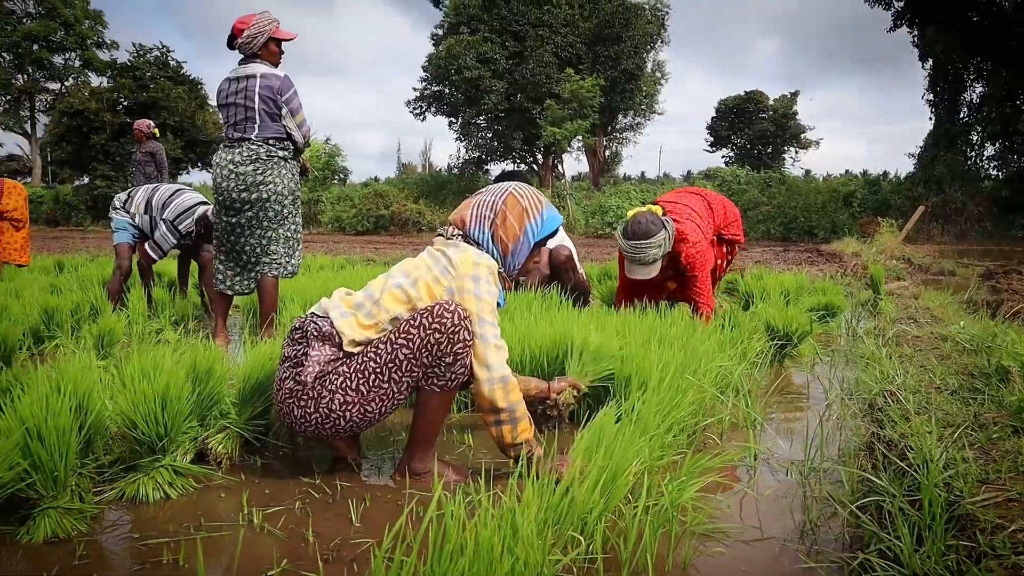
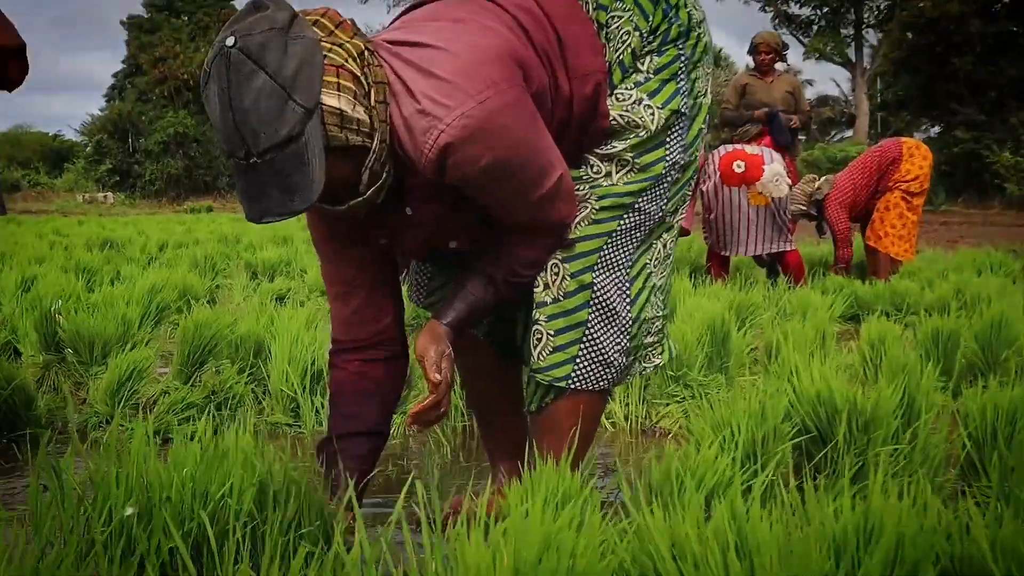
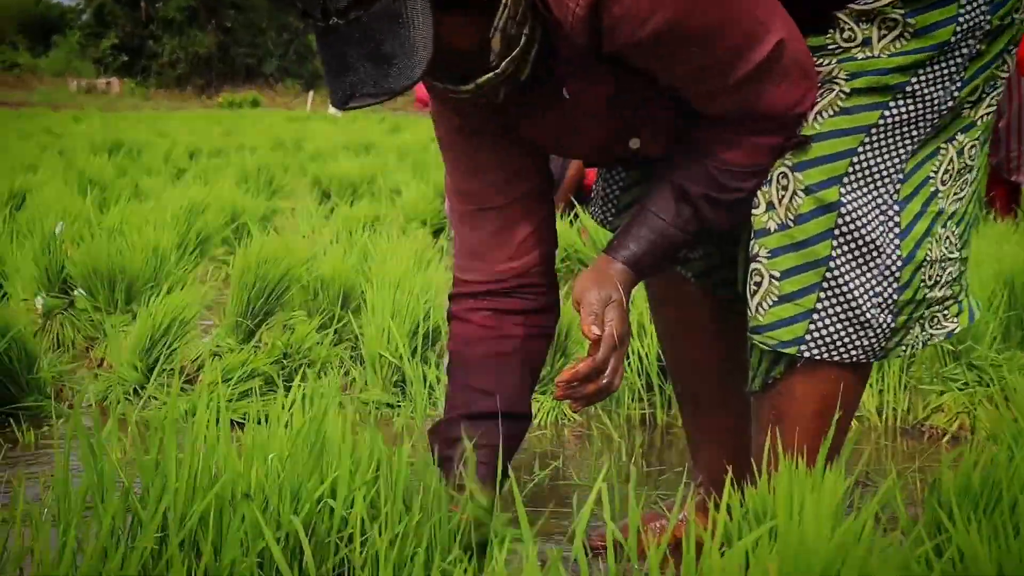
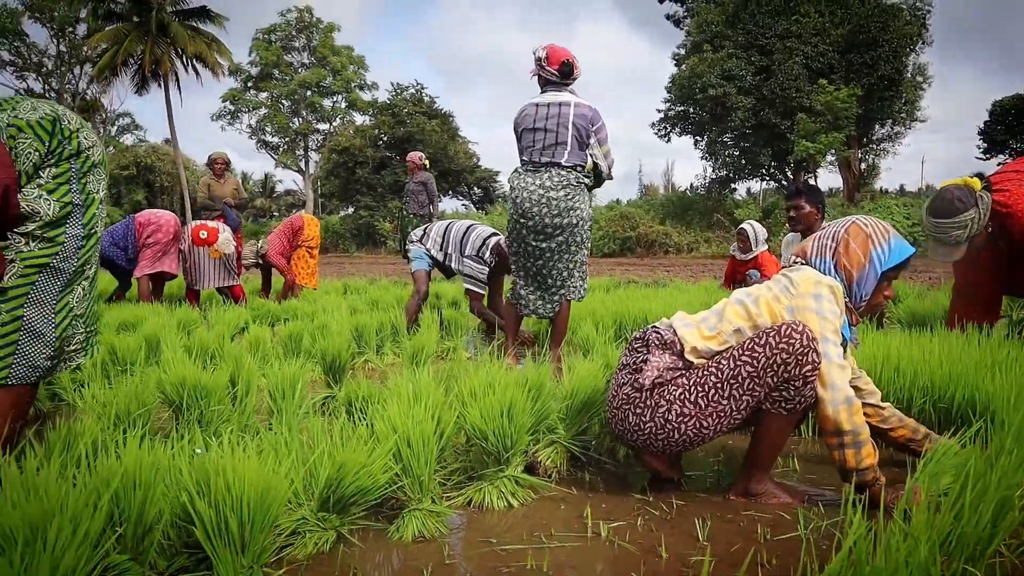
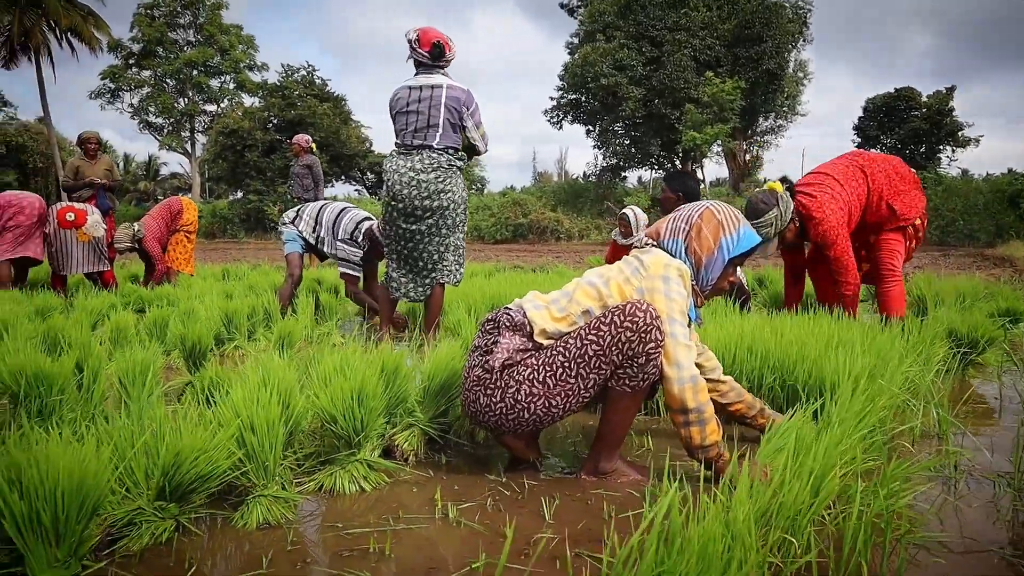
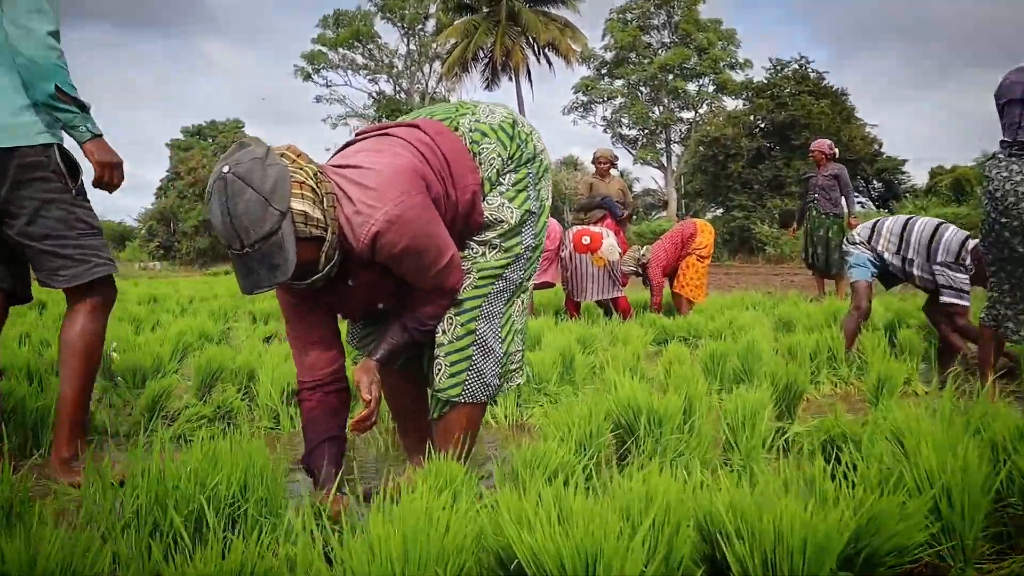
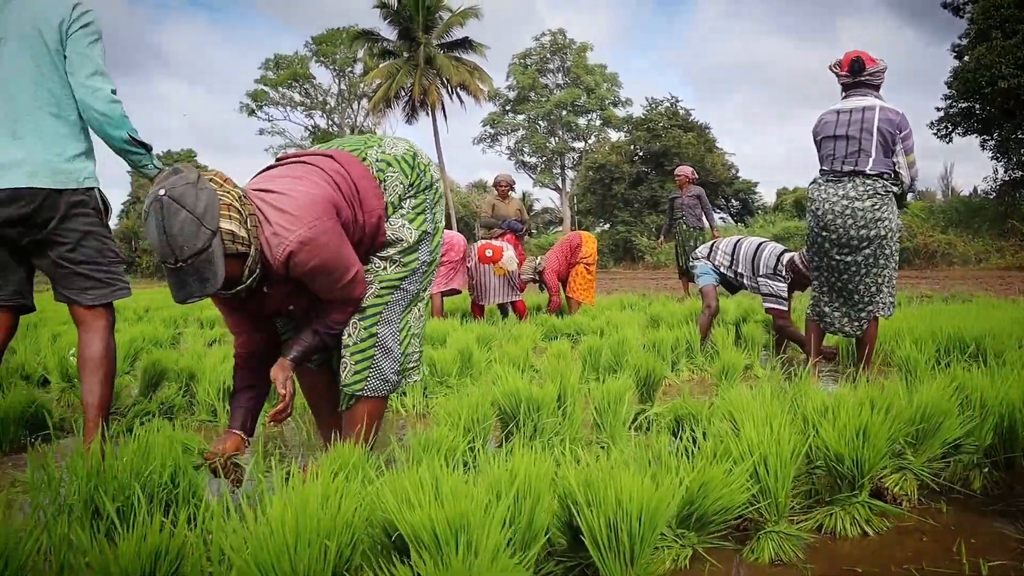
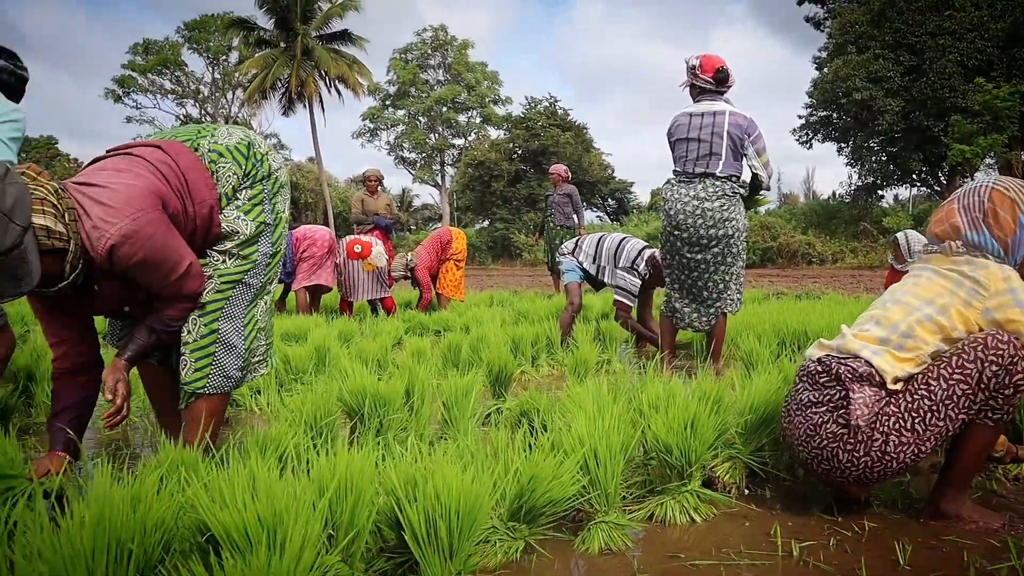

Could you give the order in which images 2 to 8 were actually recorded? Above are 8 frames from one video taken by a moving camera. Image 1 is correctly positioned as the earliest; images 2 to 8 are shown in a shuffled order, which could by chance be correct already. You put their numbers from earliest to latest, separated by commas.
5, 4, 8, 7, 6, 2, 3
